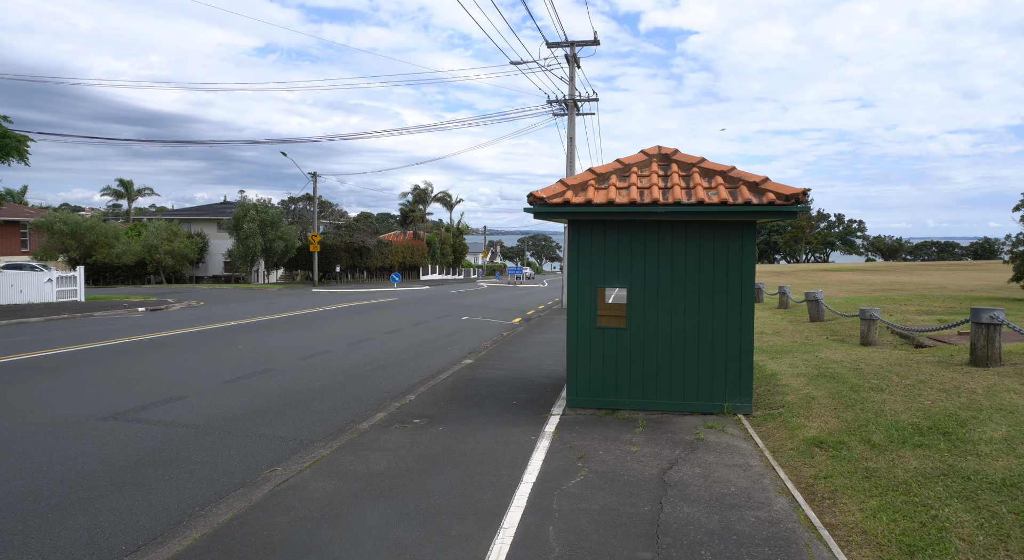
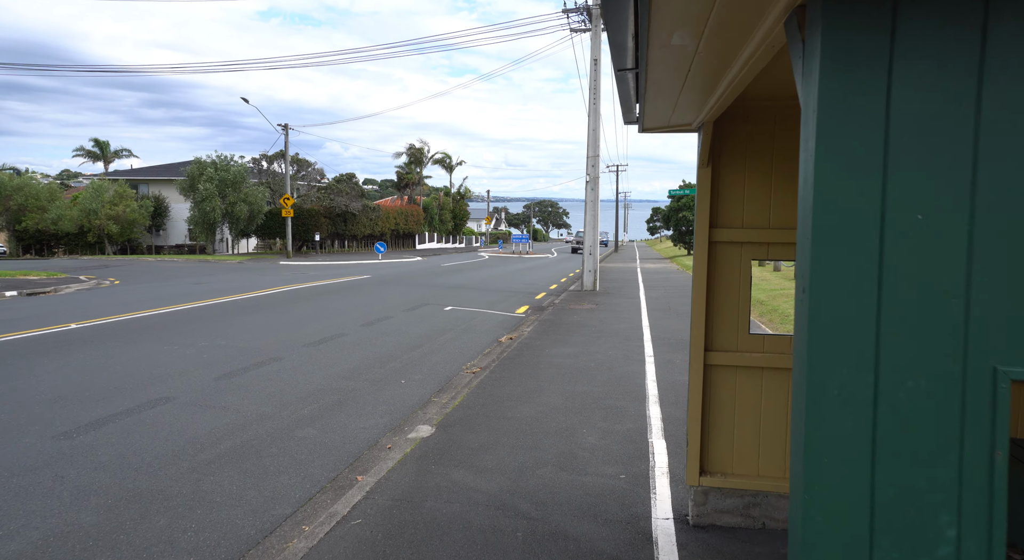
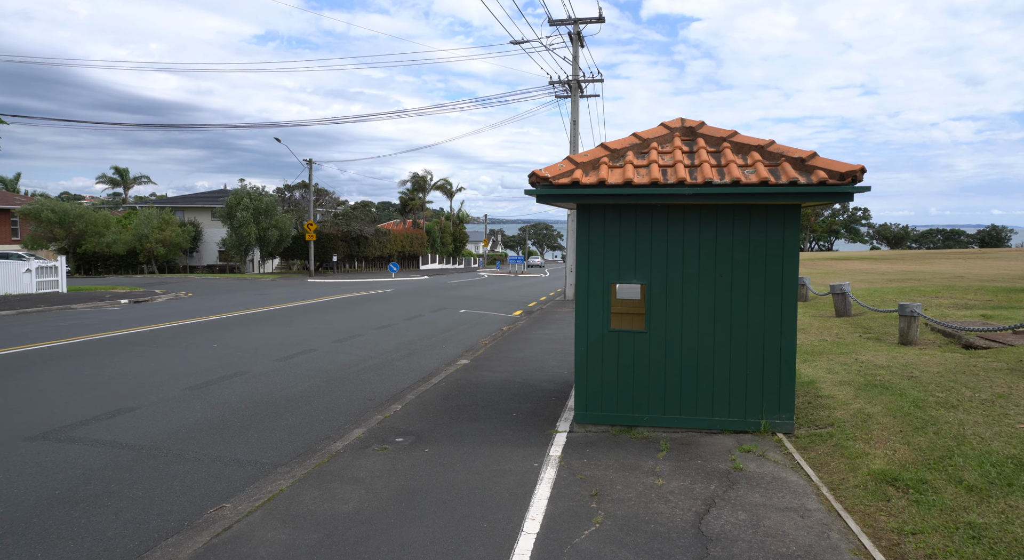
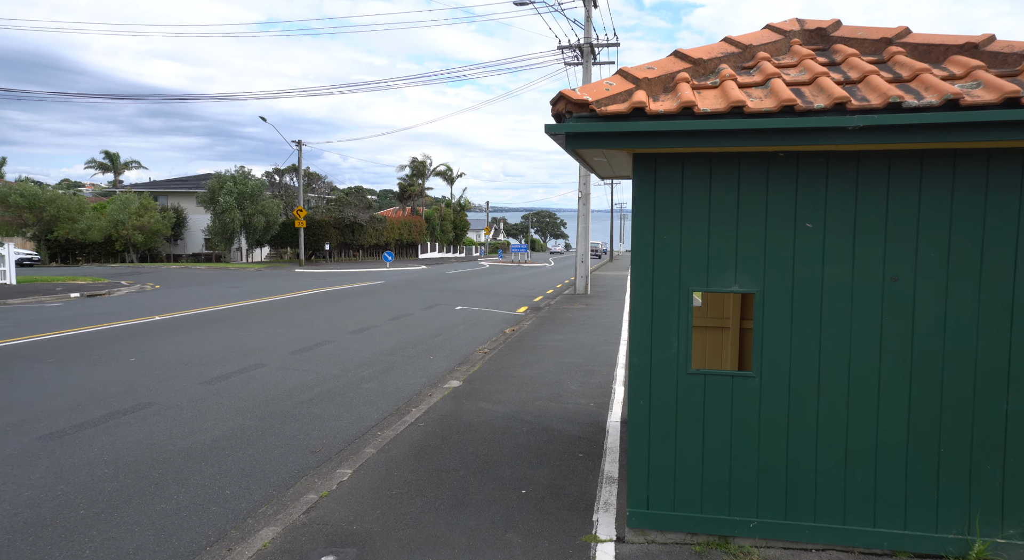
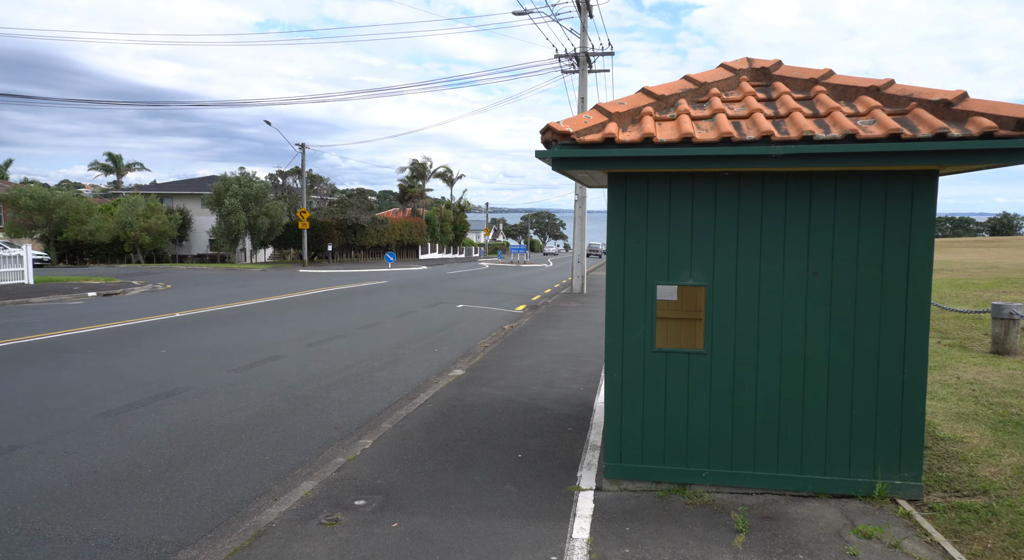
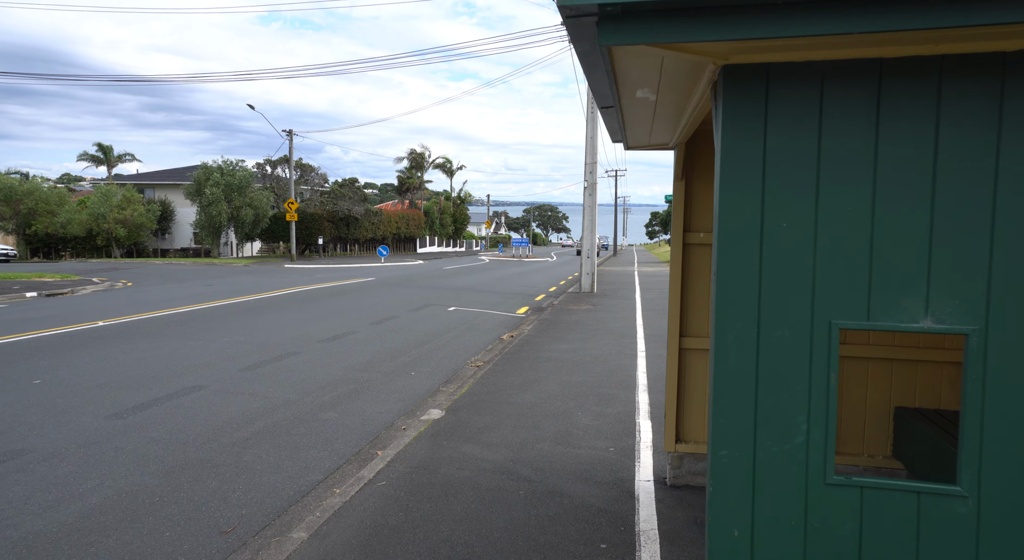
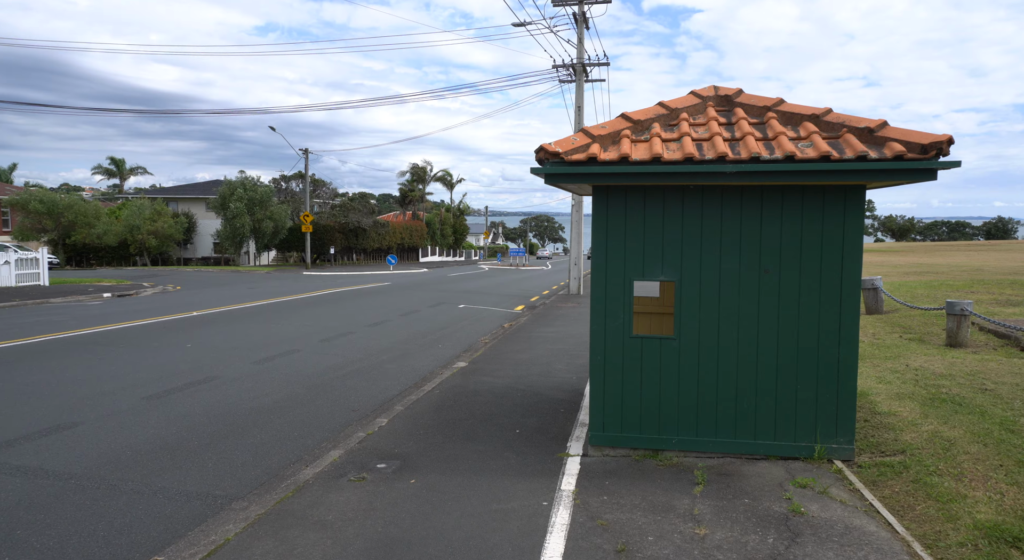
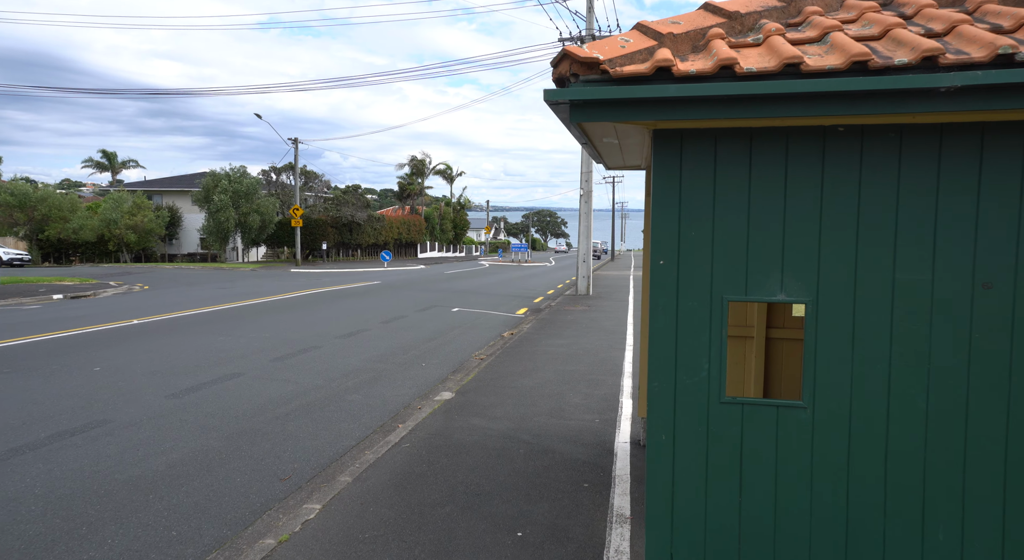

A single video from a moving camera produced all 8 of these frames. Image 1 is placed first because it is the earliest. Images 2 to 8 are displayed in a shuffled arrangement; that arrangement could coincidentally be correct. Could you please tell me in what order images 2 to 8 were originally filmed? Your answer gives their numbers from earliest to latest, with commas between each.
3, 7, 5, 4, 8, 6, 2
